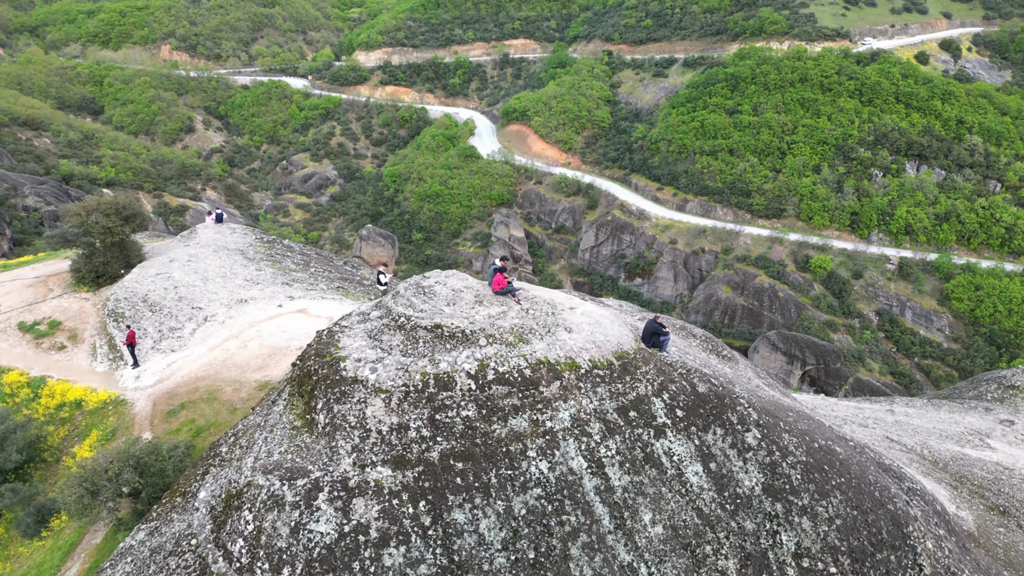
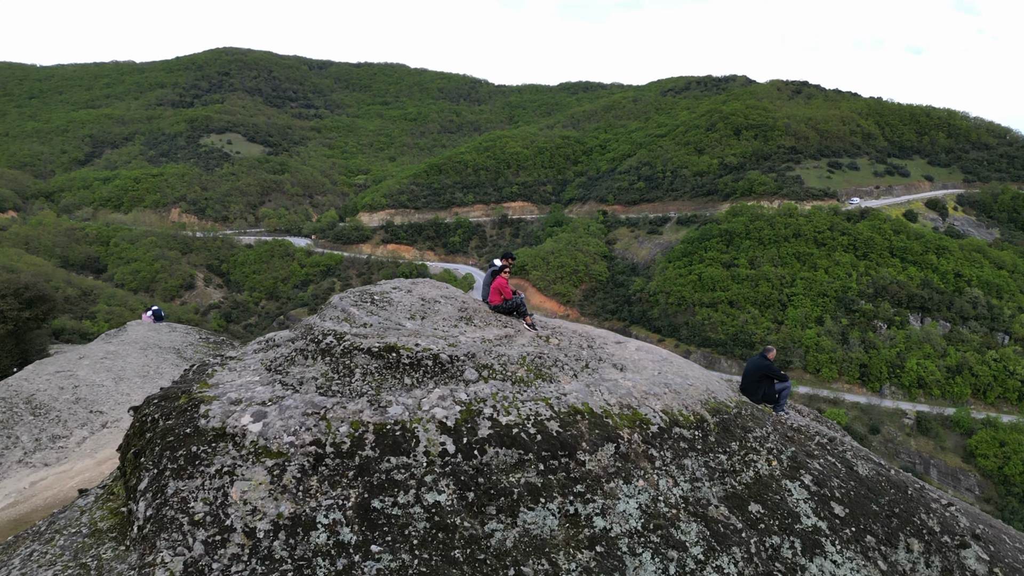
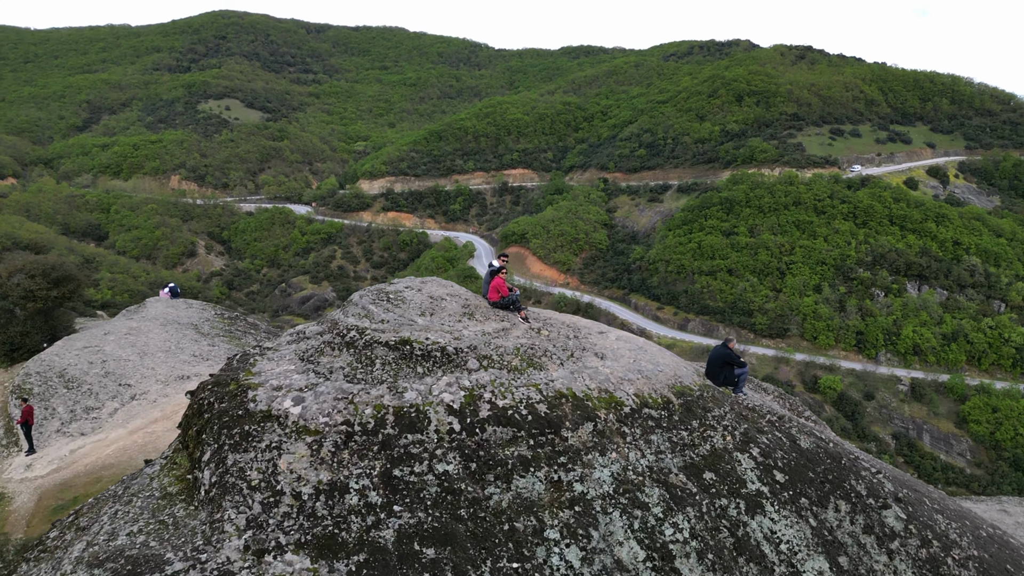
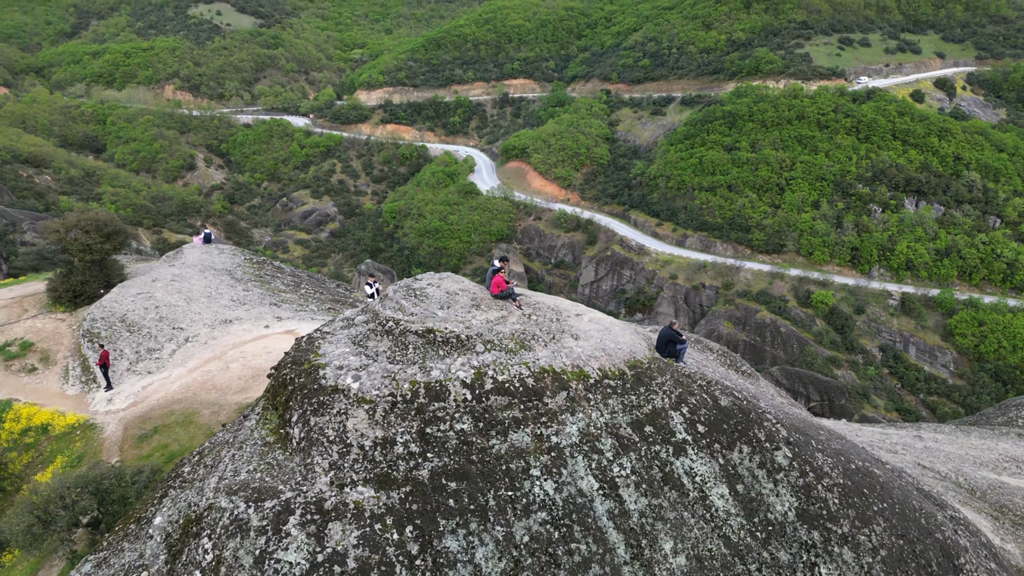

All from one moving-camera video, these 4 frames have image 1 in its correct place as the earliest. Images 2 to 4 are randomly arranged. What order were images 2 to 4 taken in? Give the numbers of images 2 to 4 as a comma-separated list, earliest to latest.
4, 3, 2
